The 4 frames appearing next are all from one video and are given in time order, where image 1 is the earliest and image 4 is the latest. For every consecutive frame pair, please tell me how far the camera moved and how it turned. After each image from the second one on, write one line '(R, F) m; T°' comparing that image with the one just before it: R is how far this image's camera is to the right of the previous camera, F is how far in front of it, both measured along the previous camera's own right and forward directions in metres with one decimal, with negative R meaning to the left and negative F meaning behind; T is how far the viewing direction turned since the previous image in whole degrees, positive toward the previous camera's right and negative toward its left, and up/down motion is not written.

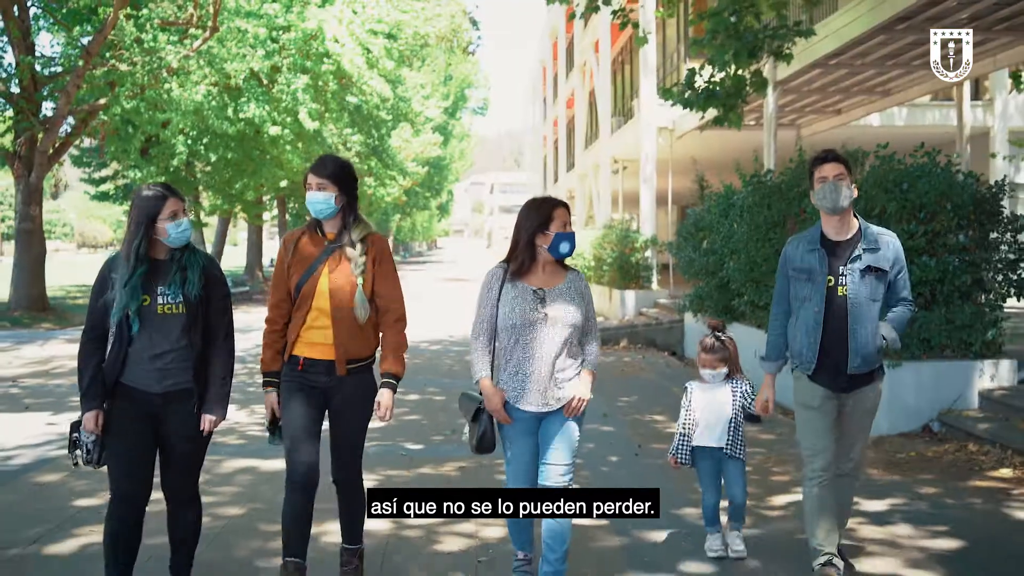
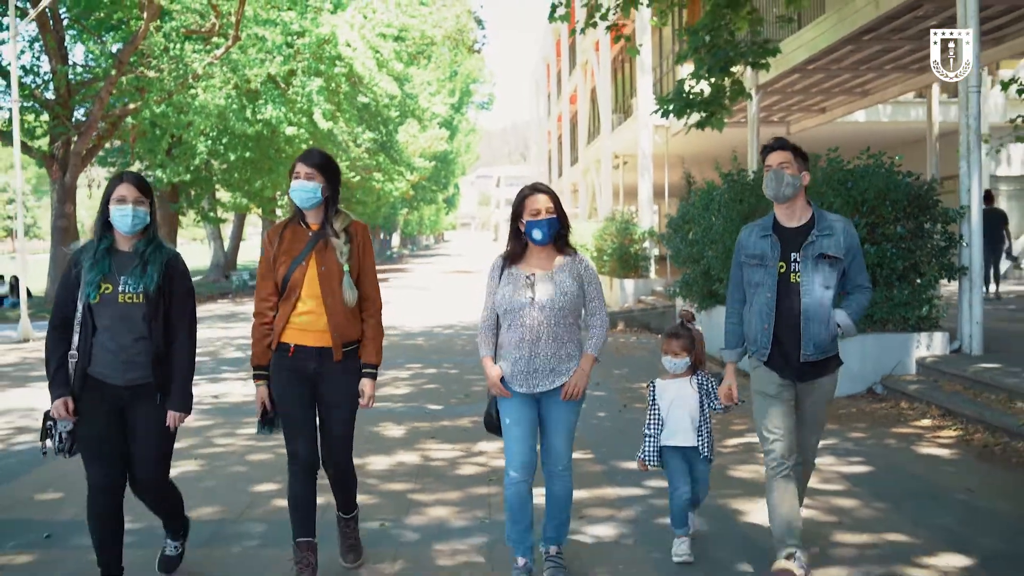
(0.0, -1.5) m; 0°
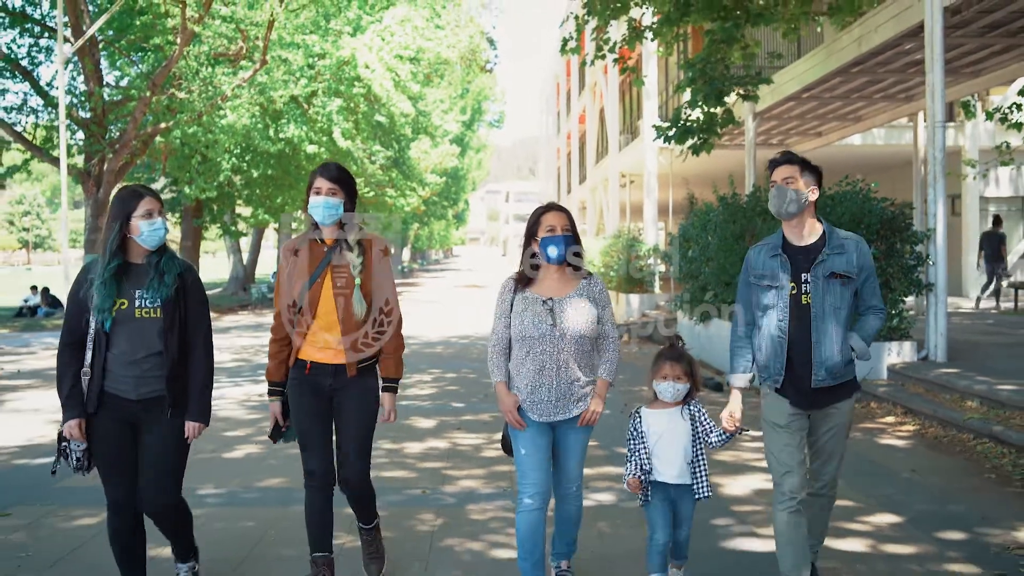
(-0.1, -1.2) m; 0°
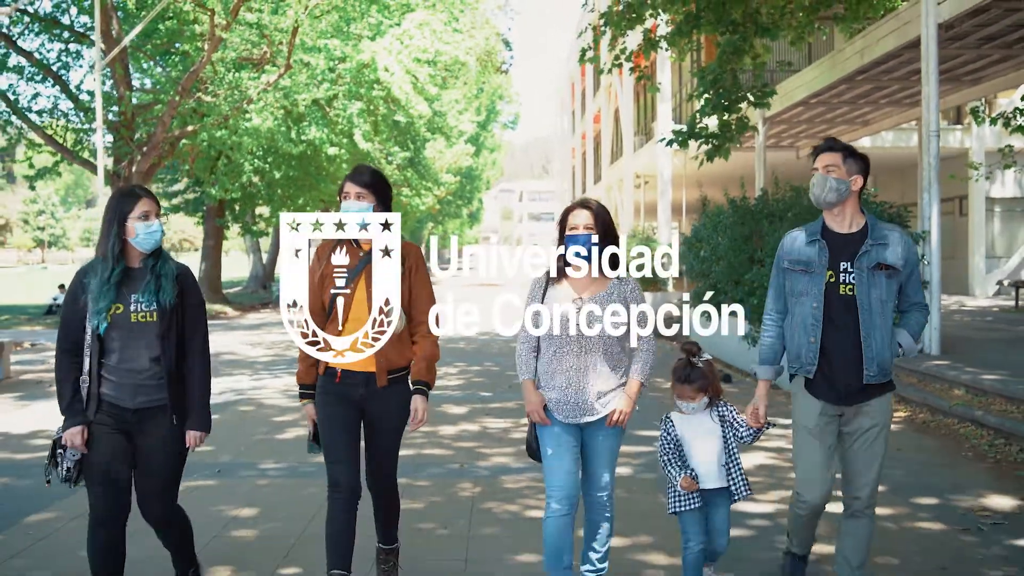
(-0.1, -0.8) m; -1°
